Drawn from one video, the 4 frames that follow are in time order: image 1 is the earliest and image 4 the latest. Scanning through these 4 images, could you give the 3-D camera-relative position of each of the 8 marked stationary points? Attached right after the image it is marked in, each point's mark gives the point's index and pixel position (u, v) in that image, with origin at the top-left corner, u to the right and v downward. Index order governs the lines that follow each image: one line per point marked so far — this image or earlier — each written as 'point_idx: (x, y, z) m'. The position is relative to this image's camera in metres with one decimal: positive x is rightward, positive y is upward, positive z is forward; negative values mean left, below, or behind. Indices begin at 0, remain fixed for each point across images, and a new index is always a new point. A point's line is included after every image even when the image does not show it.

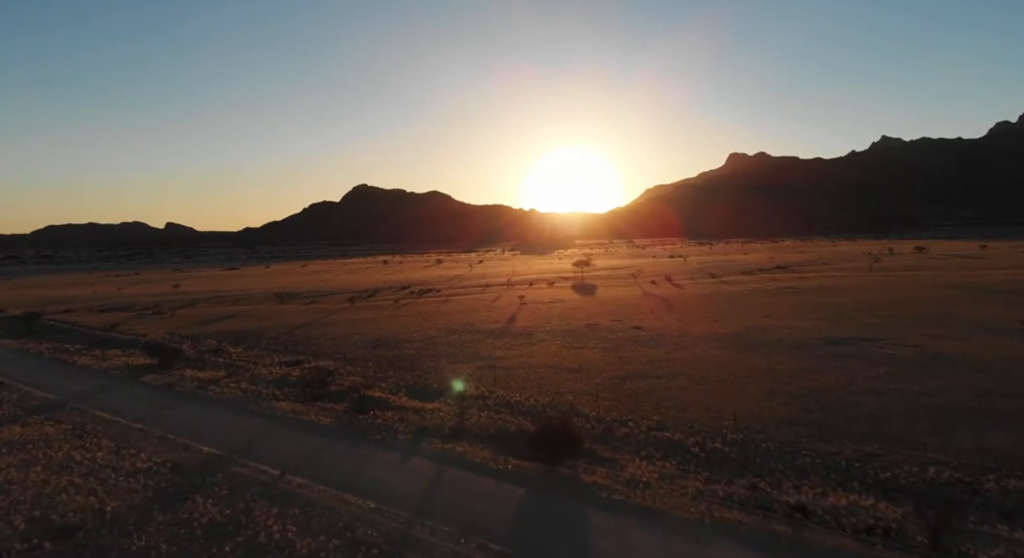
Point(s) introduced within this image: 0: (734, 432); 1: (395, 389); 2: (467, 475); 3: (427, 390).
0: (+5.3, -3.6, +13.5) m
1: (-3.7, -3.5, +17.9) m
2: (-0.9, -4.0, +11.6) m
3: (-2.7, -3.5, +17.7) m
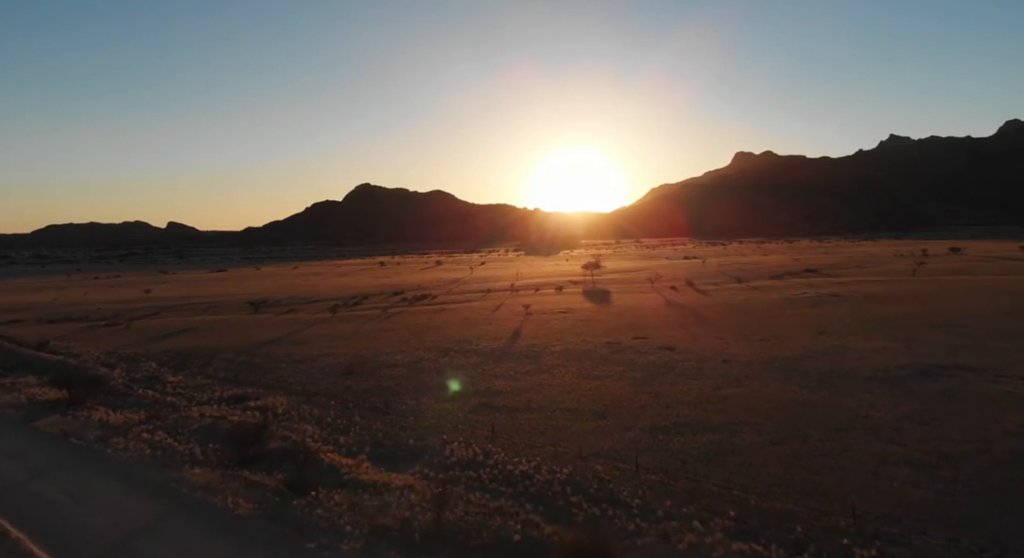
0: (+5.3, -4.1, +8.7) m
1: (-3.6, -3.9, +13.2) m
2: (-0.9, -4.4, +6.8) m
3: (-2.6, -3.9, +12.9) m
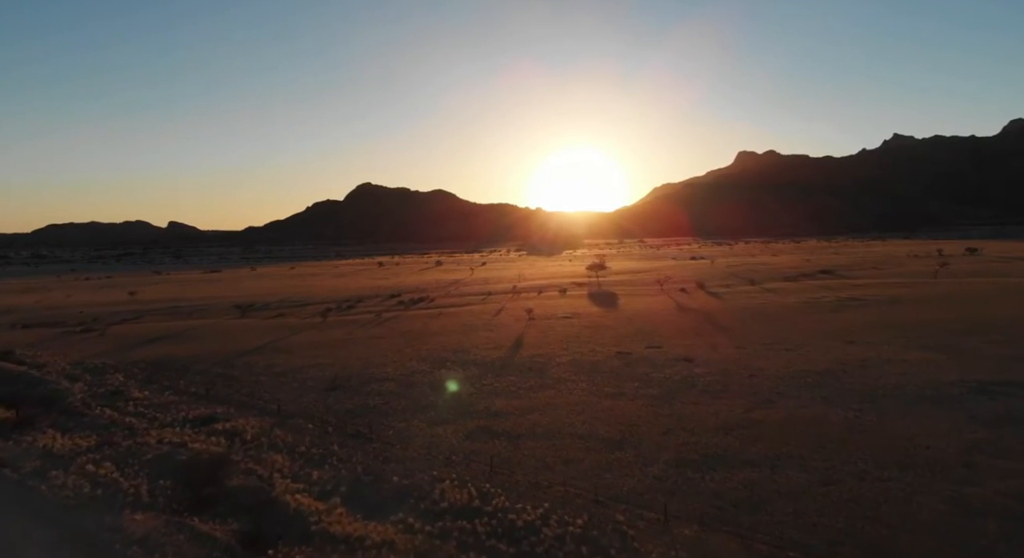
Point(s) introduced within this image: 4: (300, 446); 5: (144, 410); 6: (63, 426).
0: (+5.4, -4.2, +6.6) m
1: (-3.6, -4.1, +11.2) m
2: (-0.9, -4.5, +4.8) m
3: (-2.5, -4.0, +10.9) m
4: (-4.9, -3.9, +13.3) m
5: (-10.8, -3.8, +16.7) m
6: (-12.3, -4.0, +15.7) m
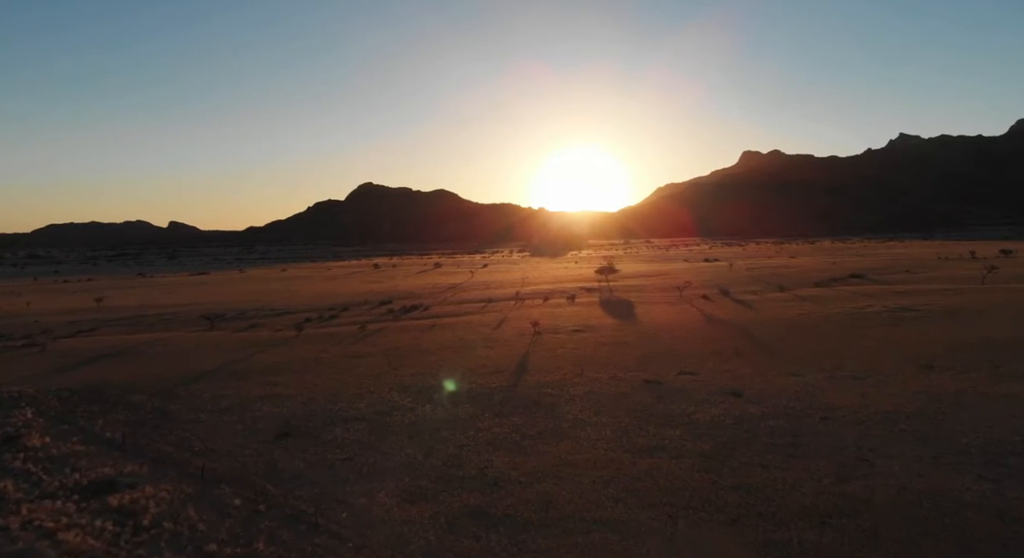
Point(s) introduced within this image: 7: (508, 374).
0: (+5.4, -4.6, +2.6) m
1: (-3.5, -4.4, +7.1) m
2: (-0.8, -4.9, +0.7) m
3: (-2.5, -4.4, +6.9) m
4: (-4.9, -4.2, +9.3) m
5: (-10.7, -4.2, +12.7) m
6: (-12.3, -4.3, +11.7) m
7: (-0.1, -3.2, +19.2) m
